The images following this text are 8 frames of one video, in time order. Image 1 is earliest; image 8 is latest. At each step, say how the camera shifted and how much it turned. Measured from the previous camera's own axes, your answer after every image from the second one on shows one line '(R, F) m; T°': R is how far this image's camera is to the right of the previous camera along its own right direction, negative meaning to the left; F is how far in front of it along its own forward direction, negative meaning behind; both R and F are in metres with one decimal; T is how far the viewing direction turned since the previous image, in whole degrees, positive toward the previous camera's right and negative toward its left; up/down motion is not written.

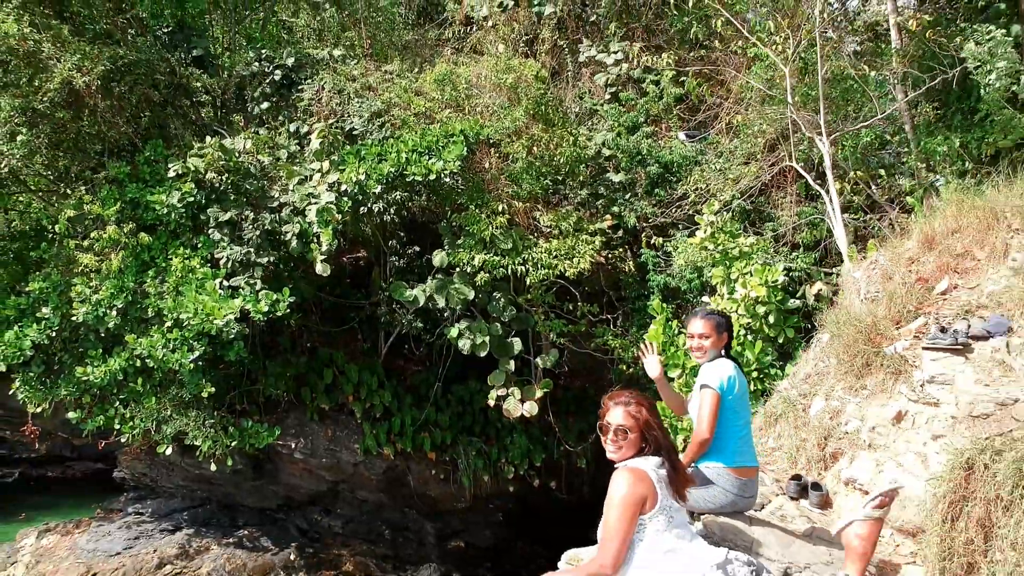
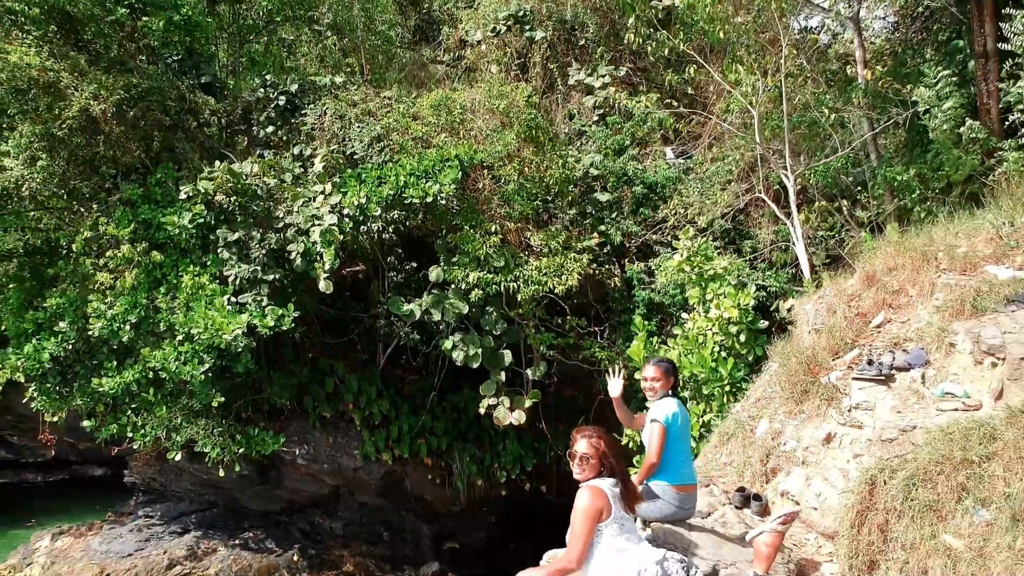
(0.0, -0.5) m; 0°
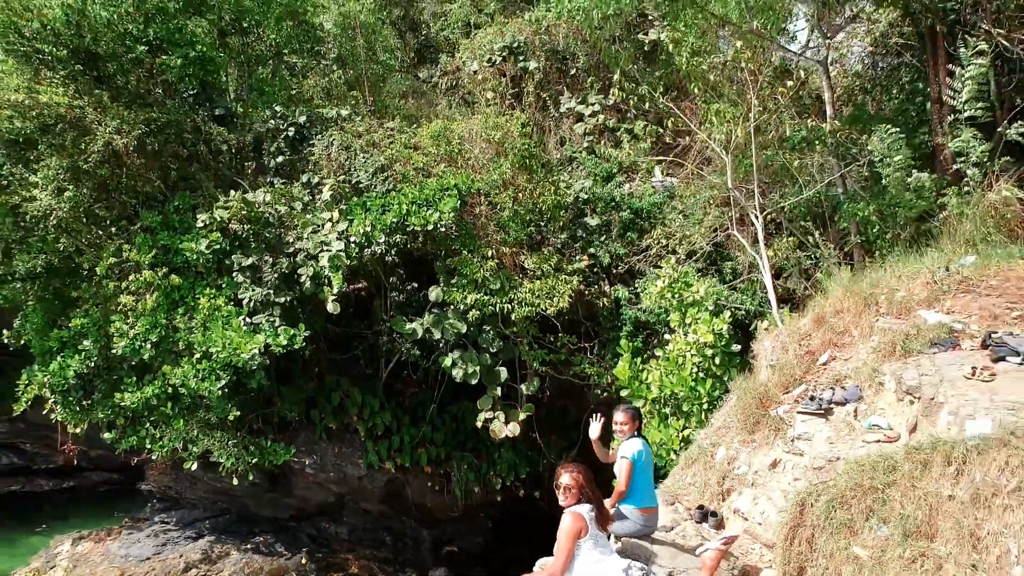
(0.0, -0.6) m; 0°
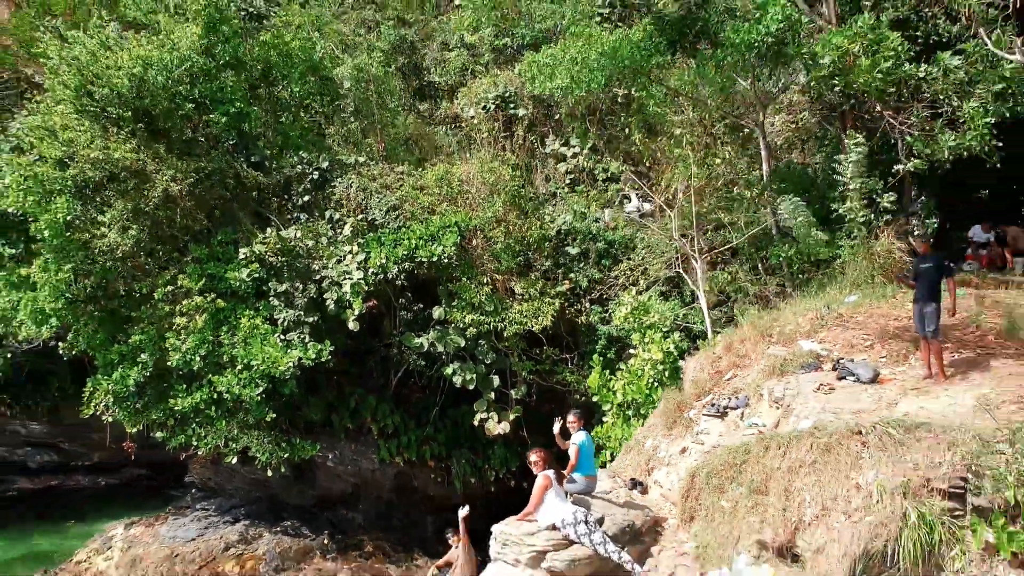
(0.0, -1.6) m; 0°
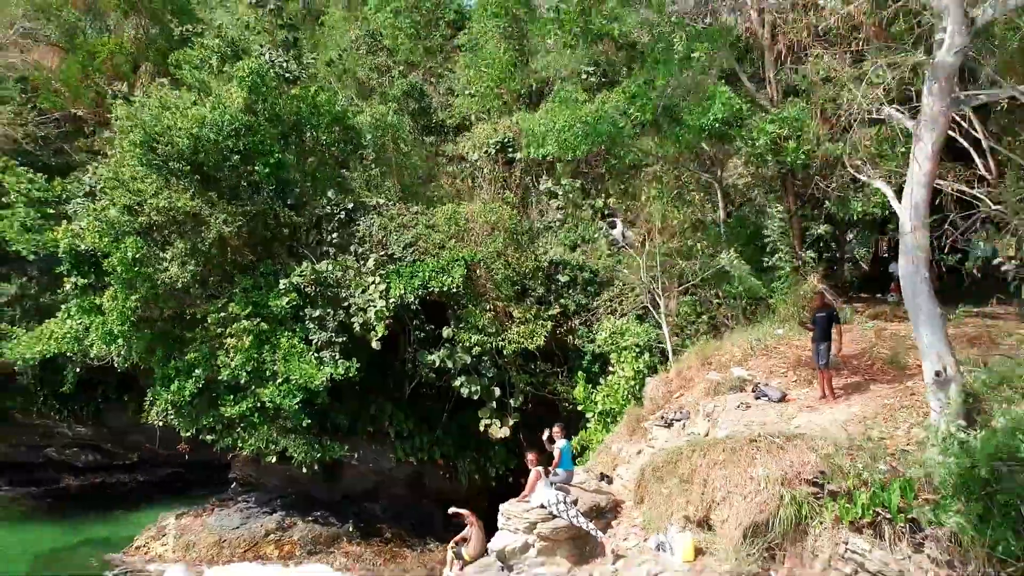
(0.0, -1.8) m; 0°
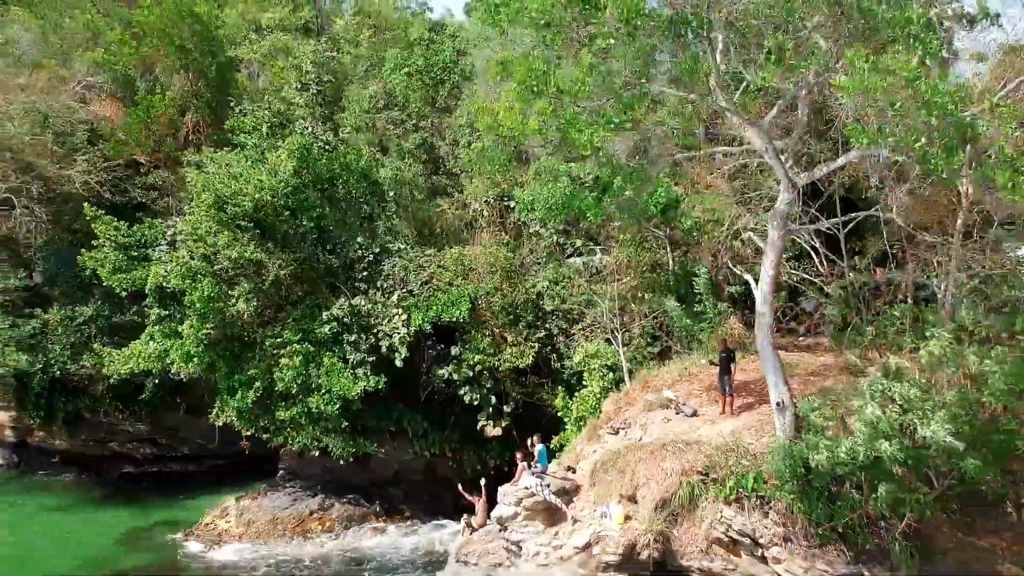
(0.0, -3.1) m; 0°
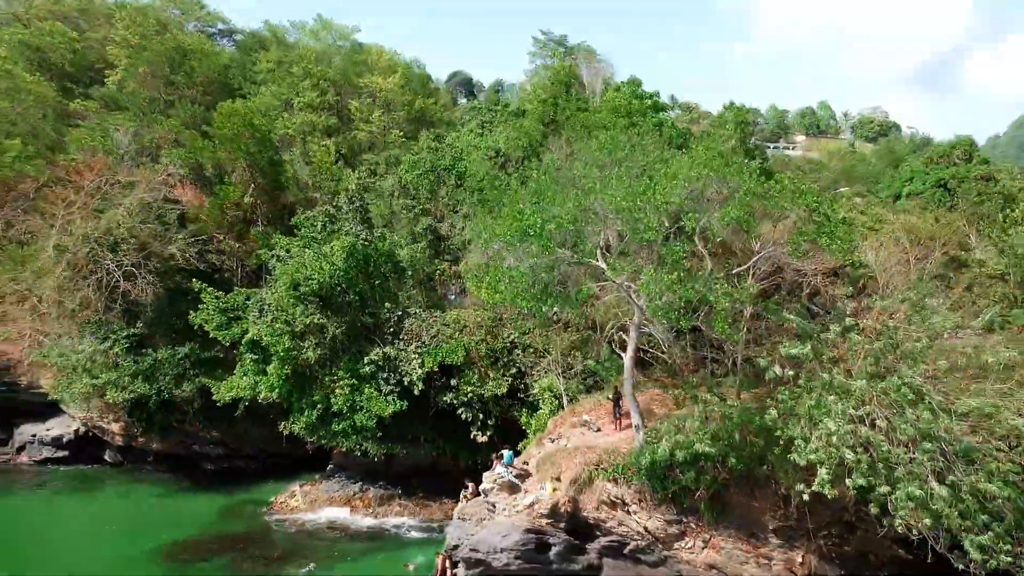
(+0.1, -7.1) m; +1°
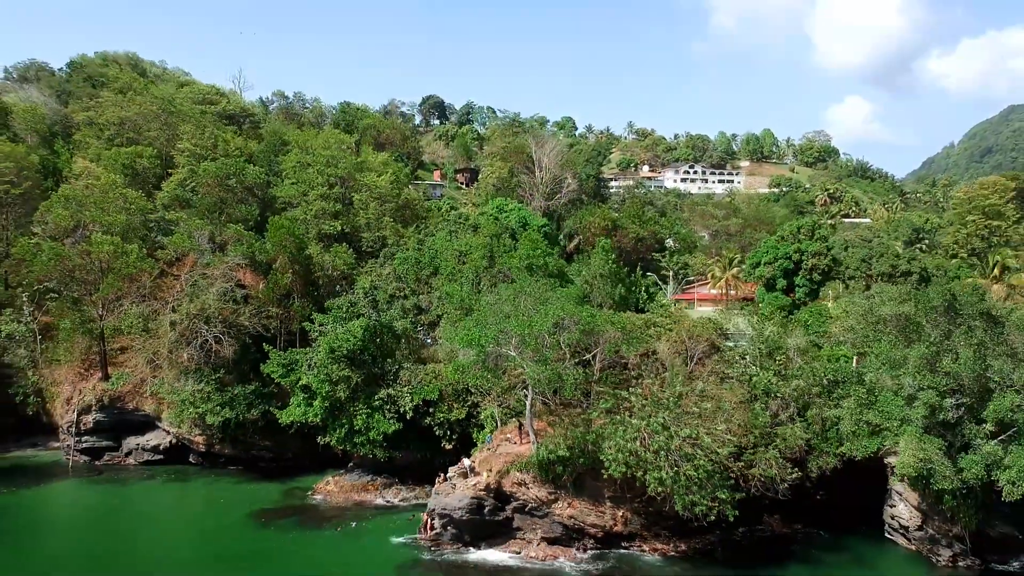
(+0.6, -13.1) m; +2°
